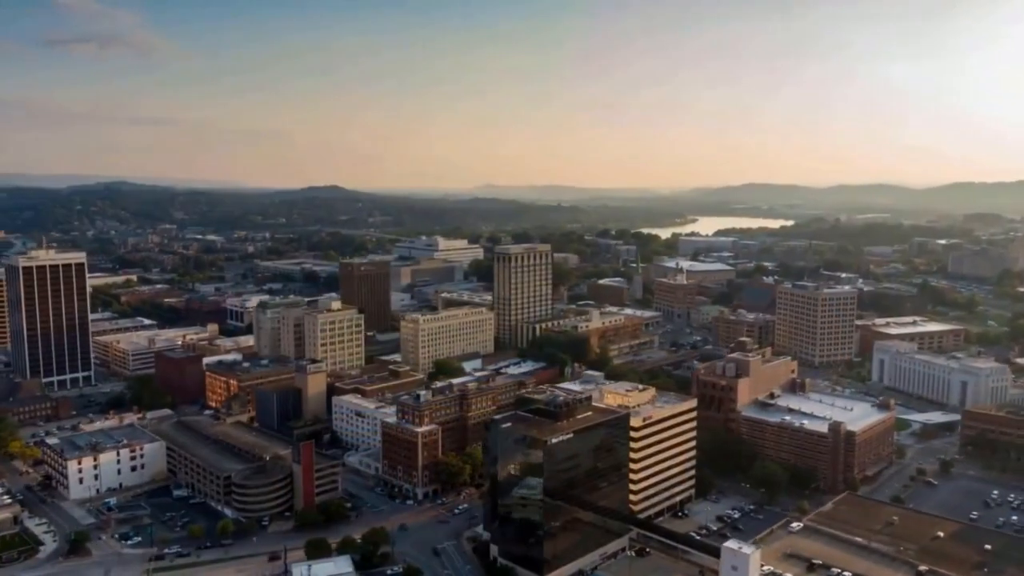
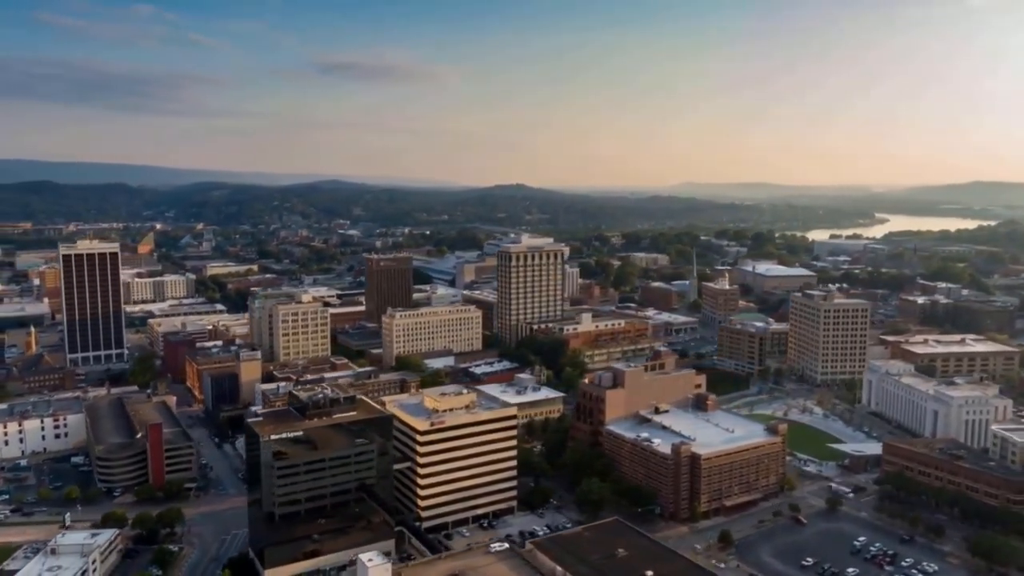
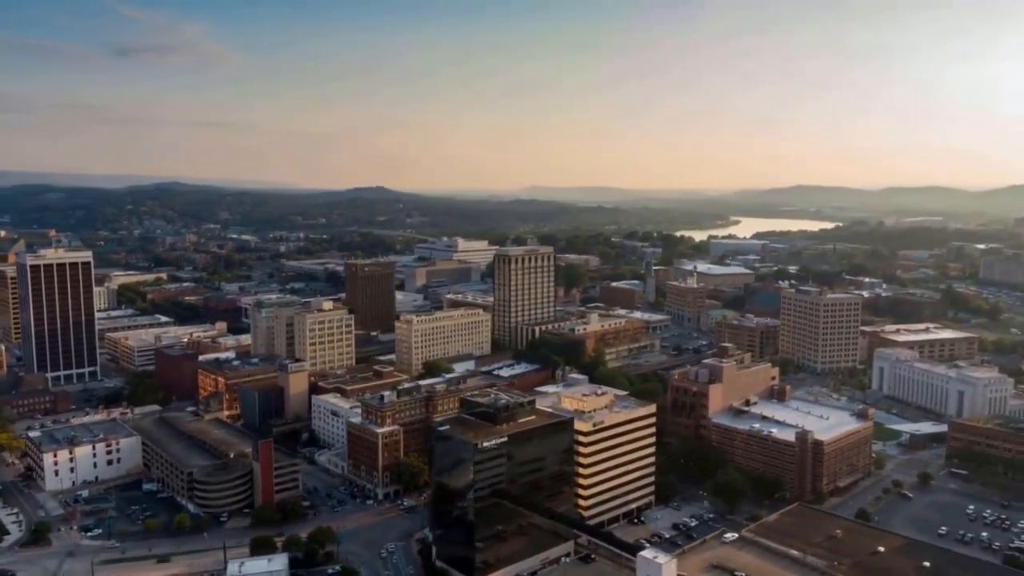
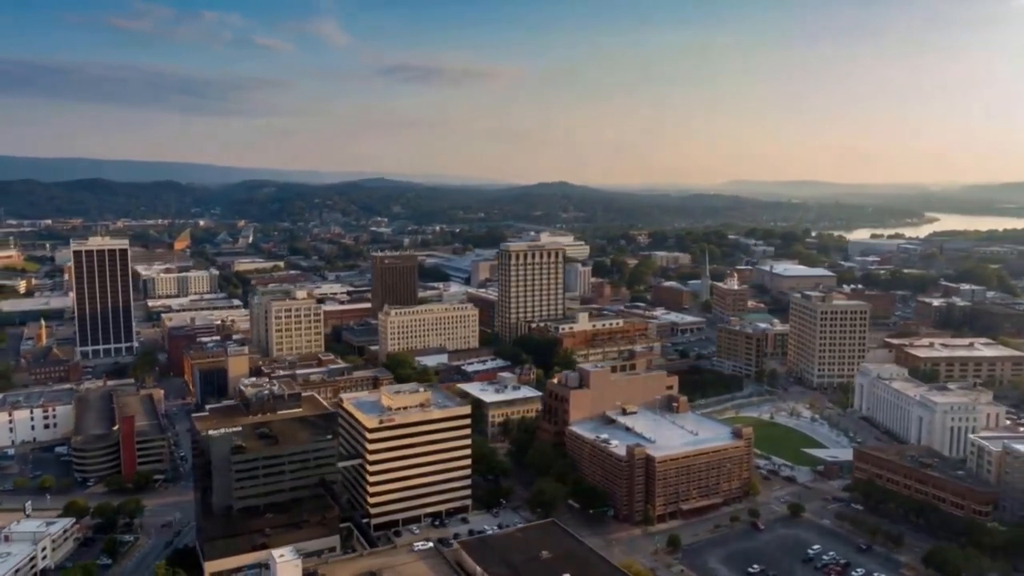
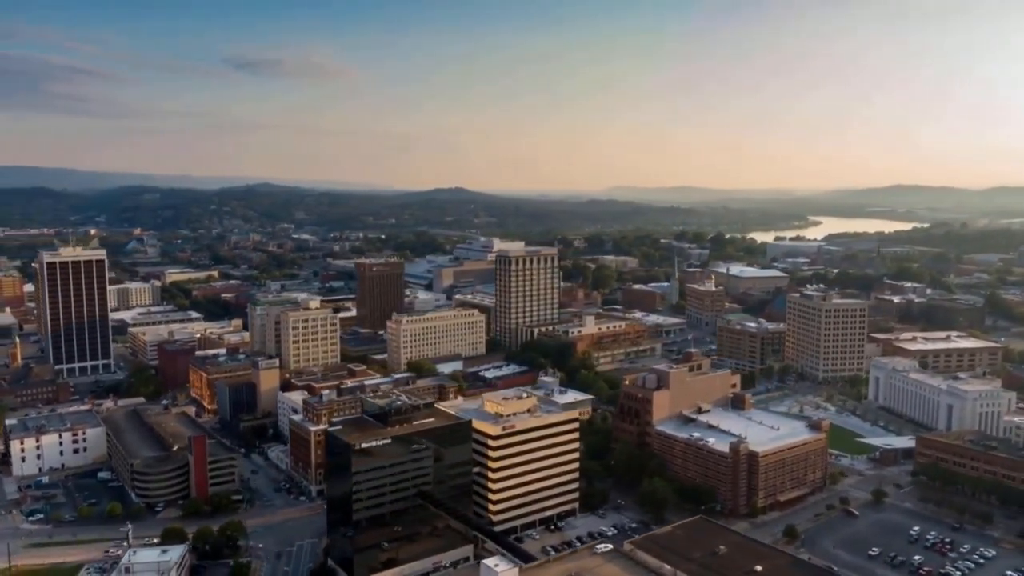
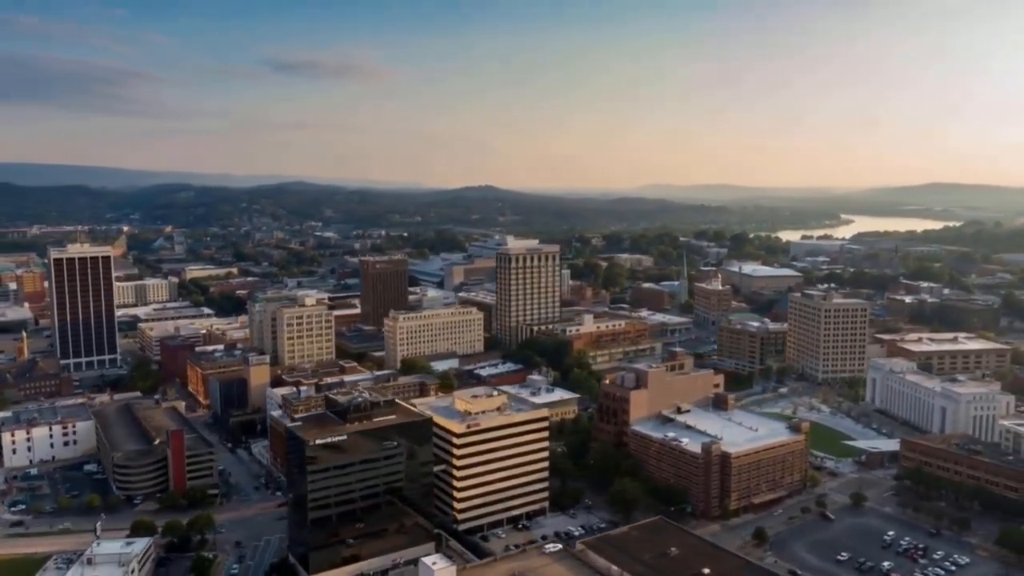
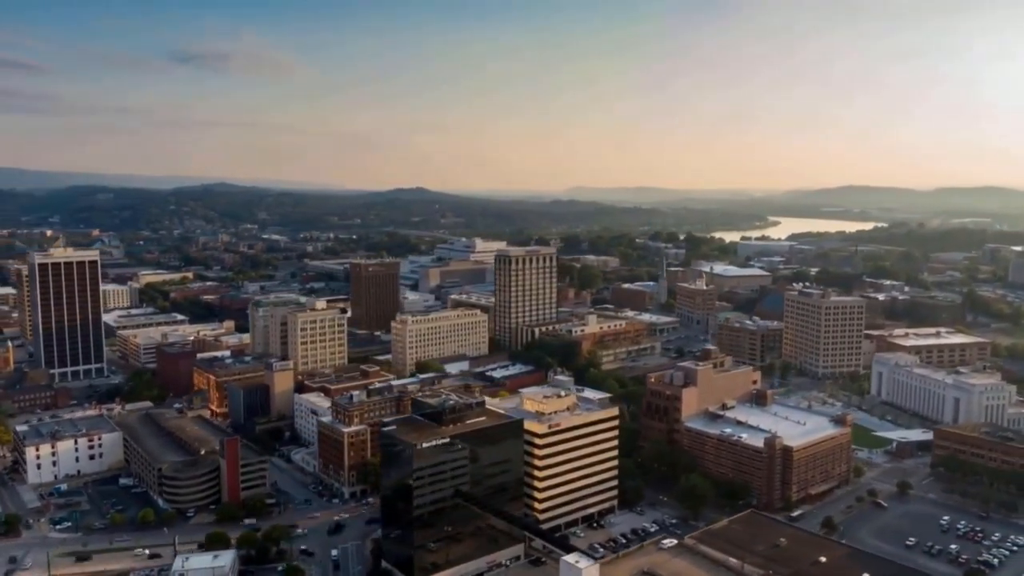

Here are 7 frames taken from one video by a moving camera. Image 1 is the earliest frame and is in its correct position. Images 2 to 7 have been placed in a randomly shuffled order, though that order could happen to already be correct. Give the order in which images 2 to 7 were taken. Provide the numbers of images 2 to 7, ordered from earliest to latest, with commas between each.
3, 7, 5, 6, 2, 4
